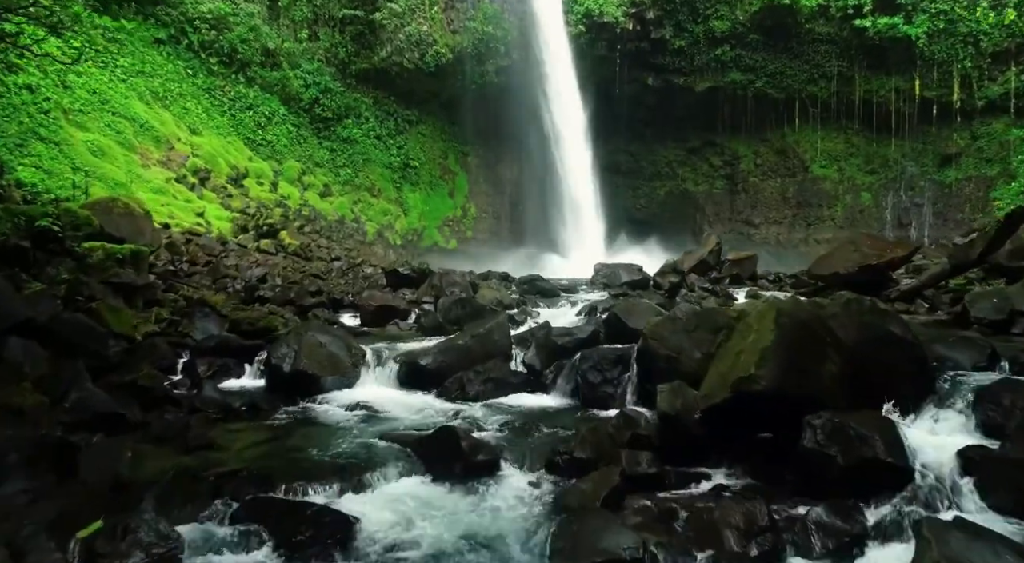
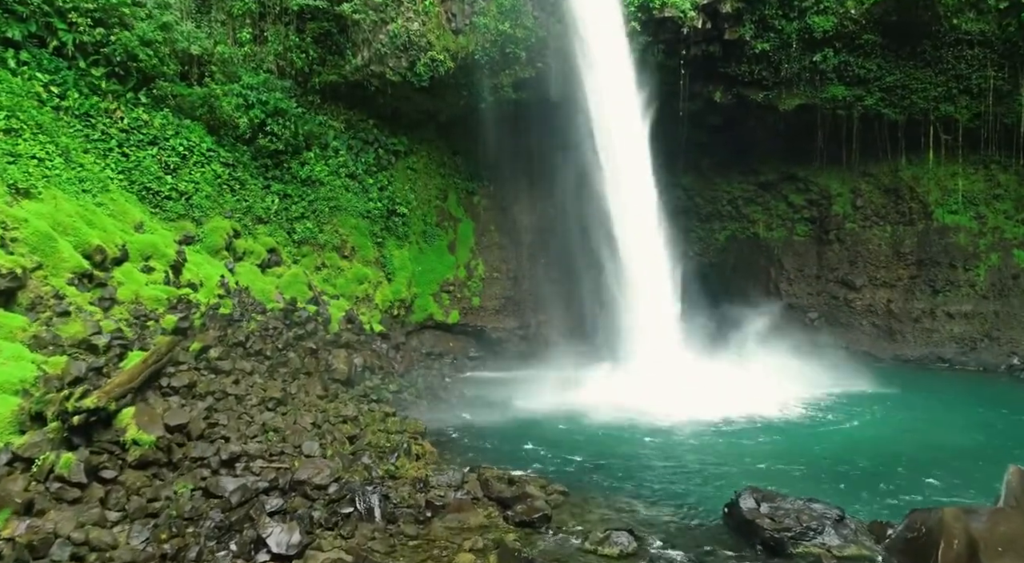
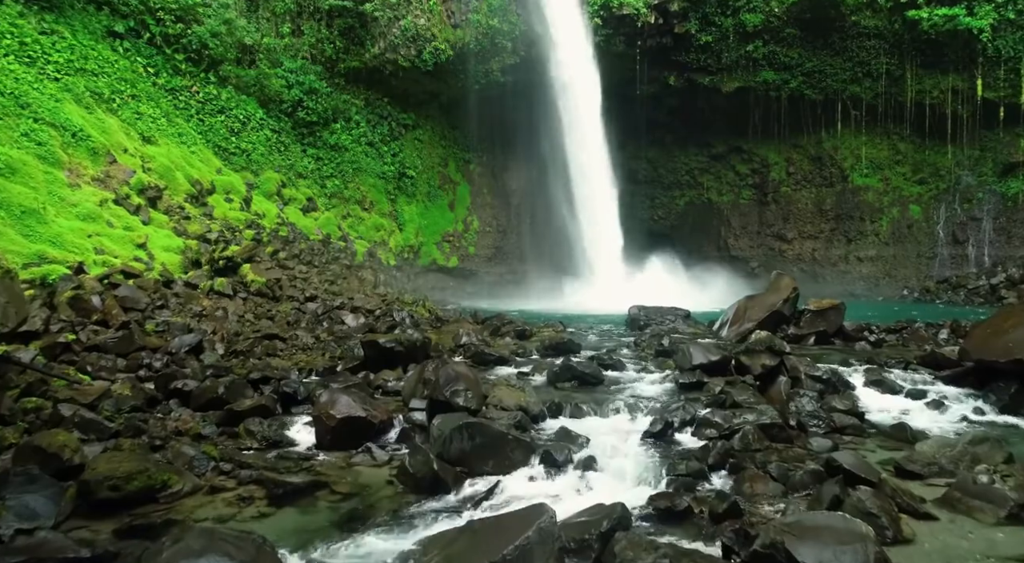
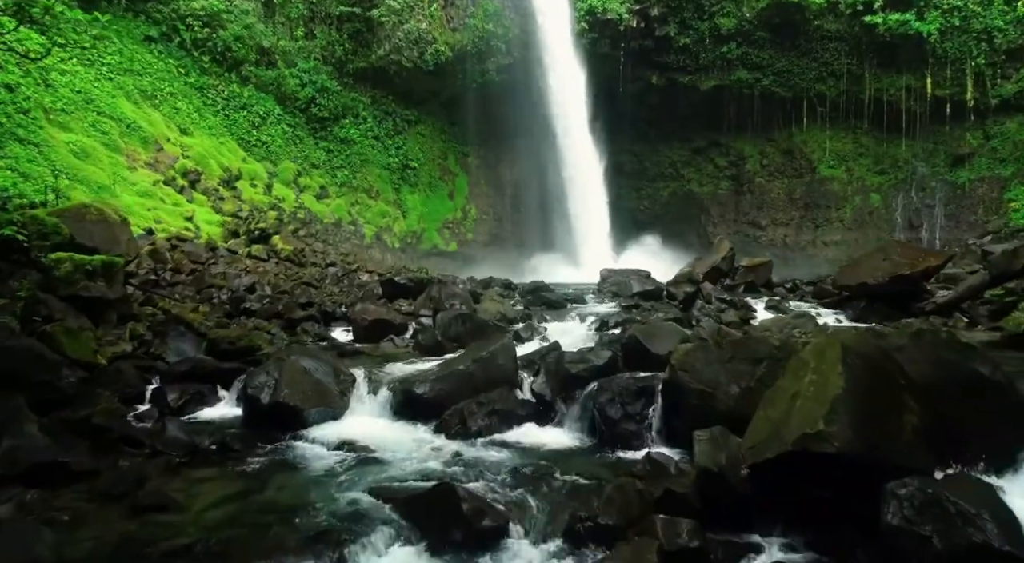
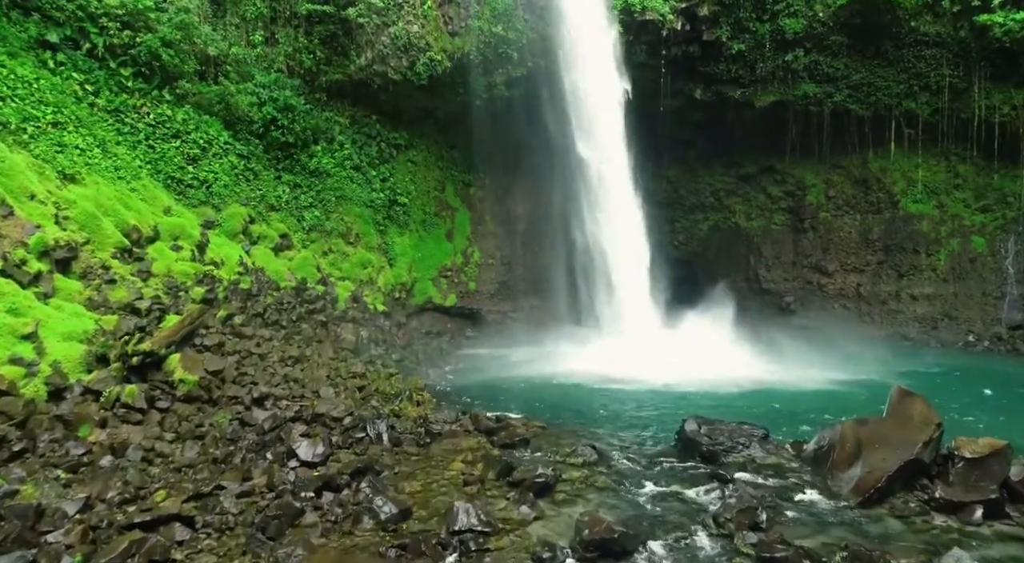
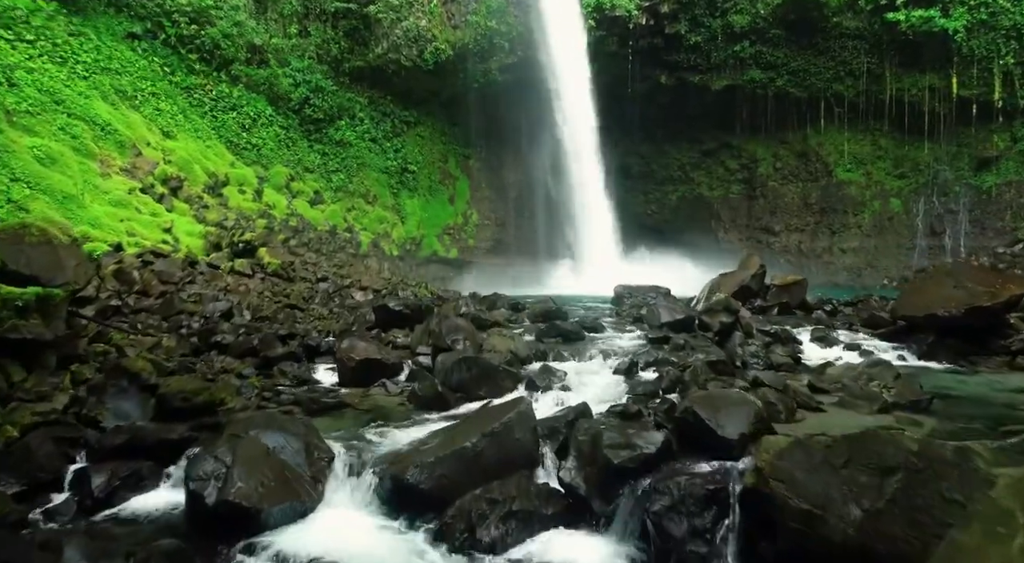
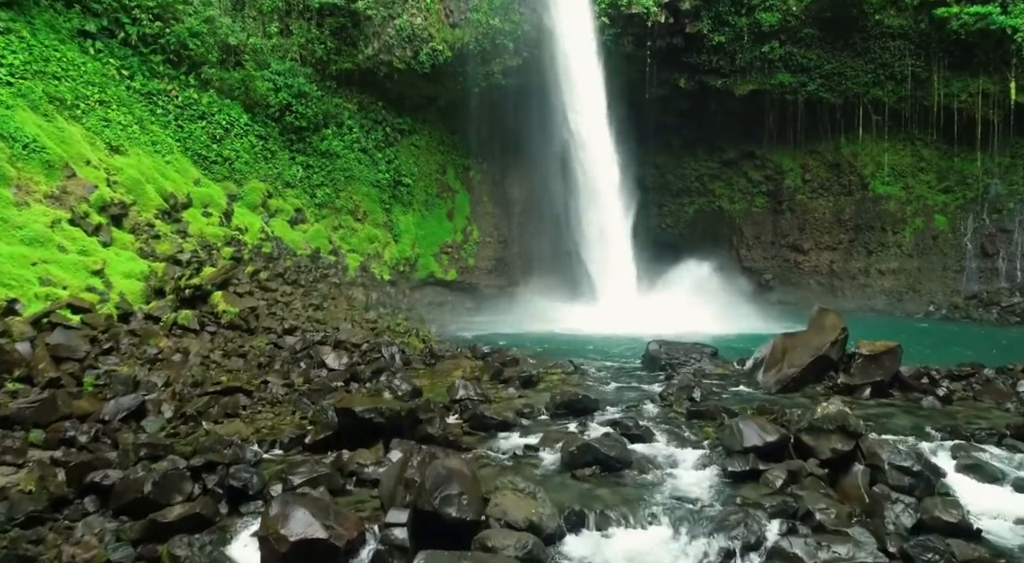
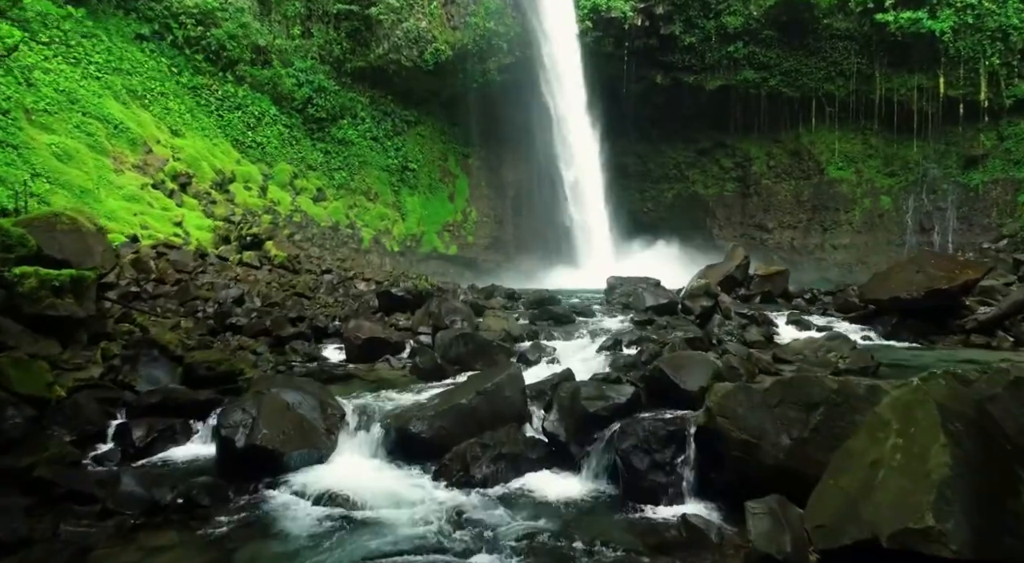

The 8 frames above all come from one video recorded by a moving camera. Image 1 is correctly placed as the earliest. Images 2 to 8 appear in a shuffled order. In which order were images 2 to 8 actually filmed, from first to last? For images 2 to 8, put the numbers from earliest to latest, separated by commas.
4, 8, 6, 3, 7, 5, 2
